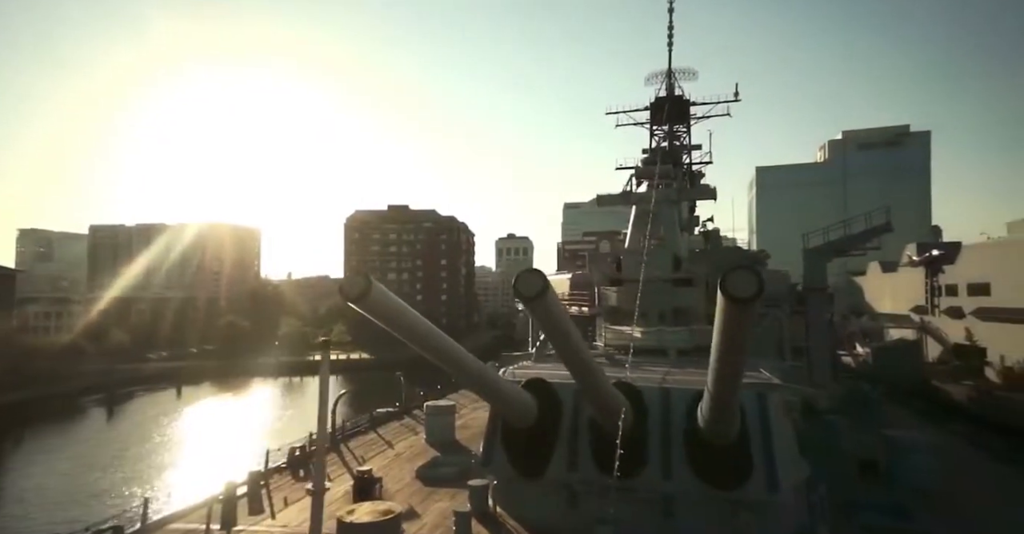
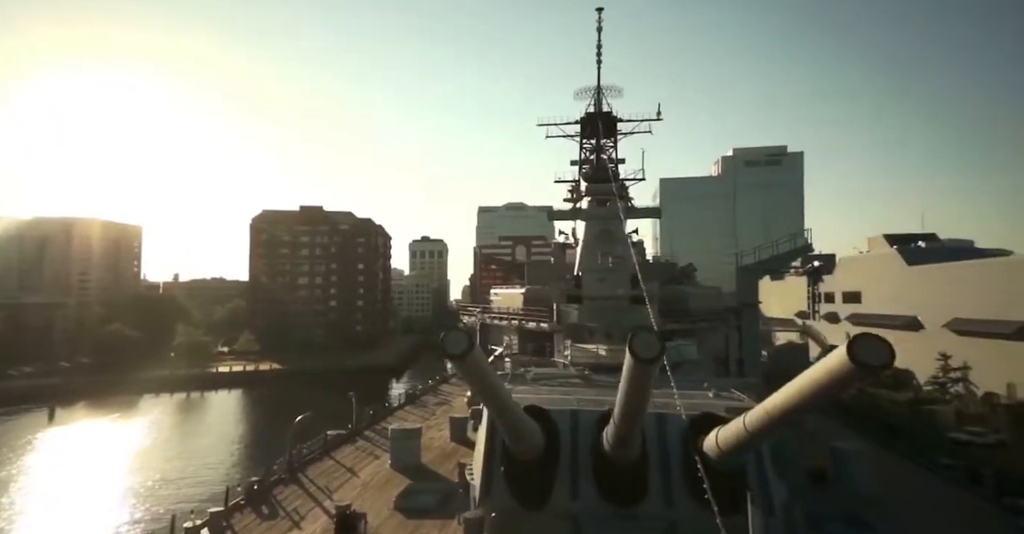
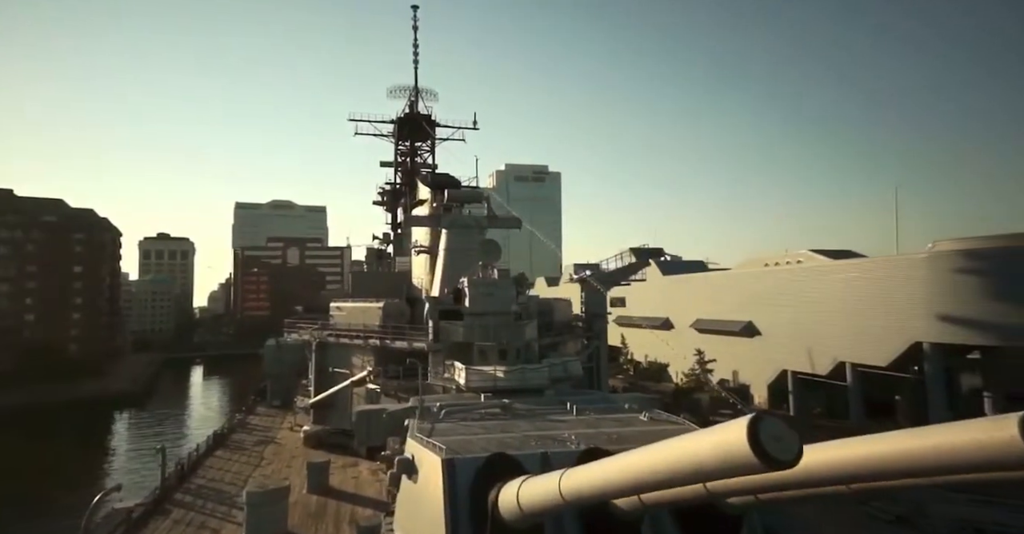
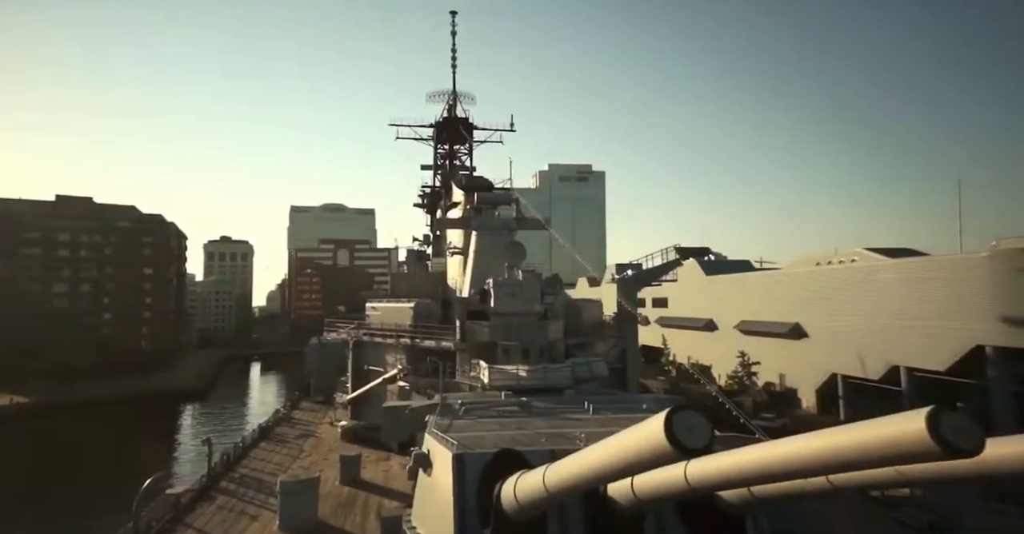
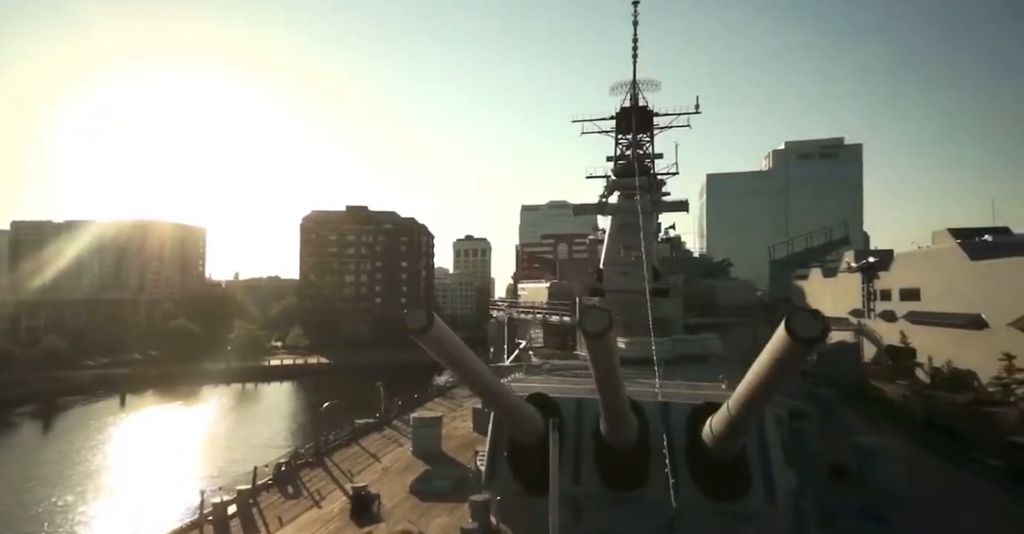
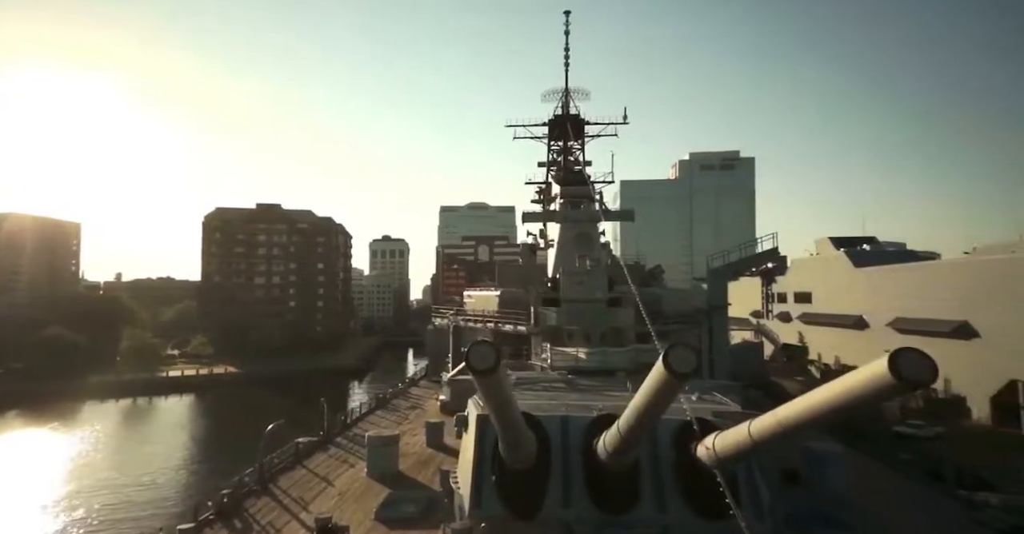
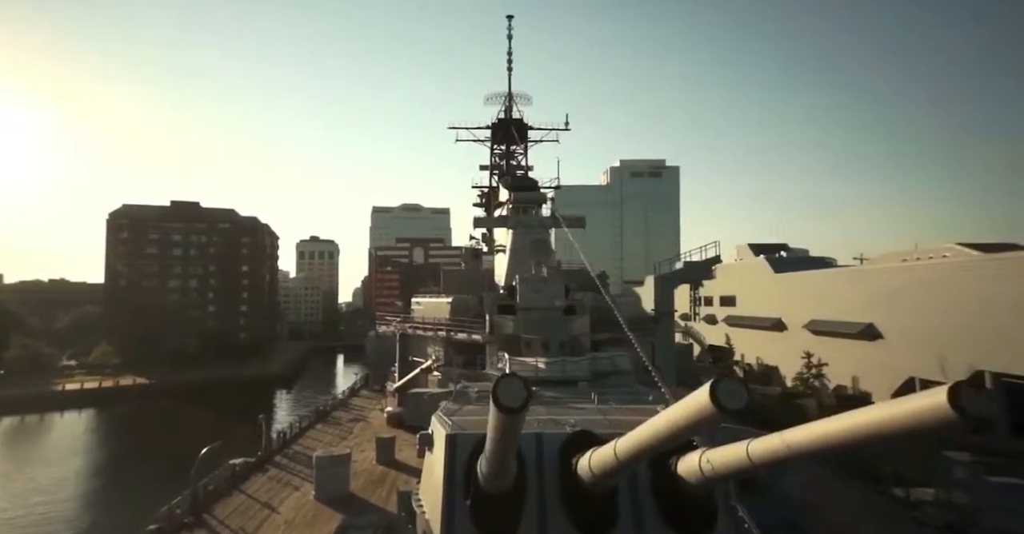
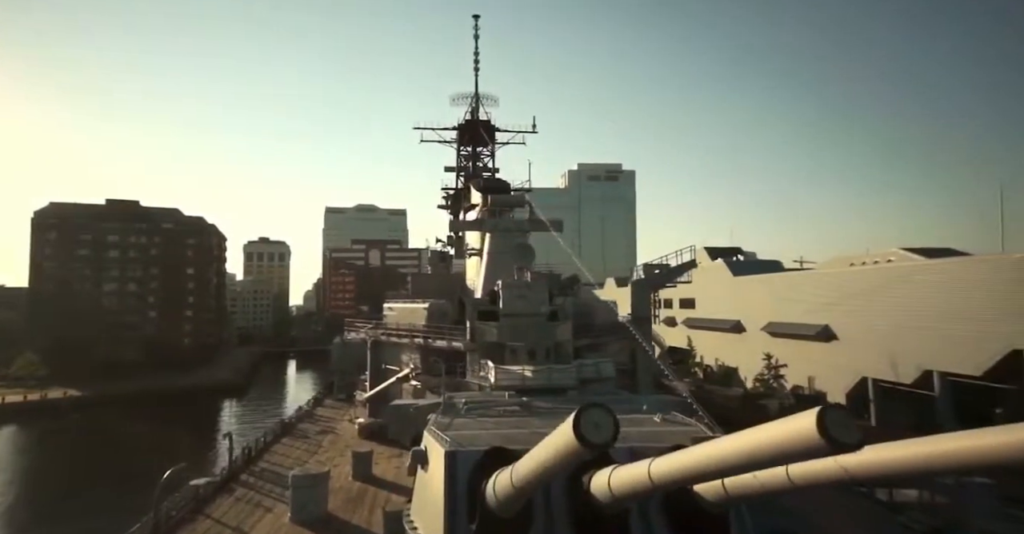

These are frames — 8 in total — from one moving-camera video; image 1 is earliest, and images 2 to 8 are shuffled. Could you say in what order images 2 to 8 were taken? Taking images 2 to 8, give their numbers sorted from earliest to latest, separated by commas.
5, 2, 6, 7, 8, 4, 3
